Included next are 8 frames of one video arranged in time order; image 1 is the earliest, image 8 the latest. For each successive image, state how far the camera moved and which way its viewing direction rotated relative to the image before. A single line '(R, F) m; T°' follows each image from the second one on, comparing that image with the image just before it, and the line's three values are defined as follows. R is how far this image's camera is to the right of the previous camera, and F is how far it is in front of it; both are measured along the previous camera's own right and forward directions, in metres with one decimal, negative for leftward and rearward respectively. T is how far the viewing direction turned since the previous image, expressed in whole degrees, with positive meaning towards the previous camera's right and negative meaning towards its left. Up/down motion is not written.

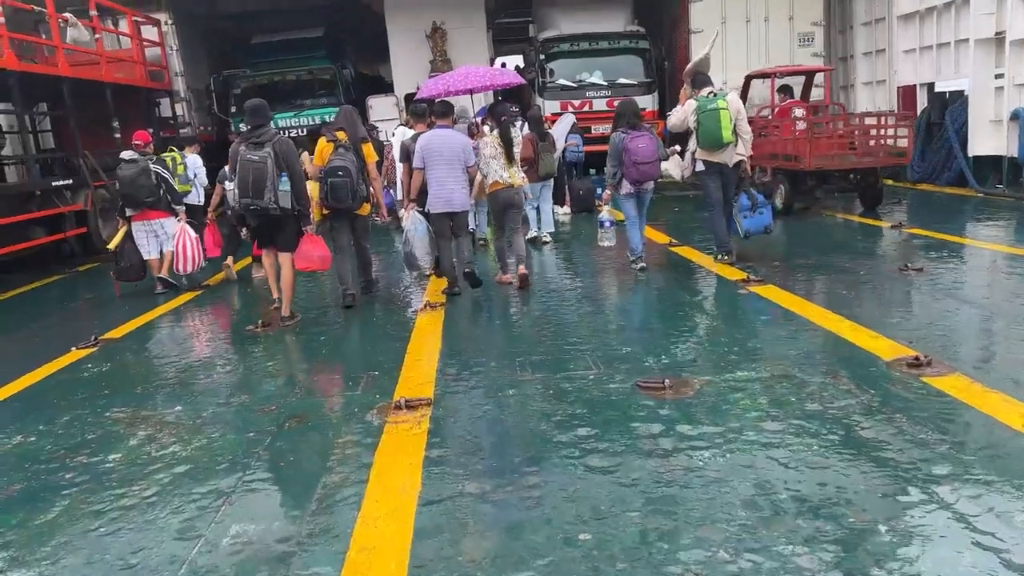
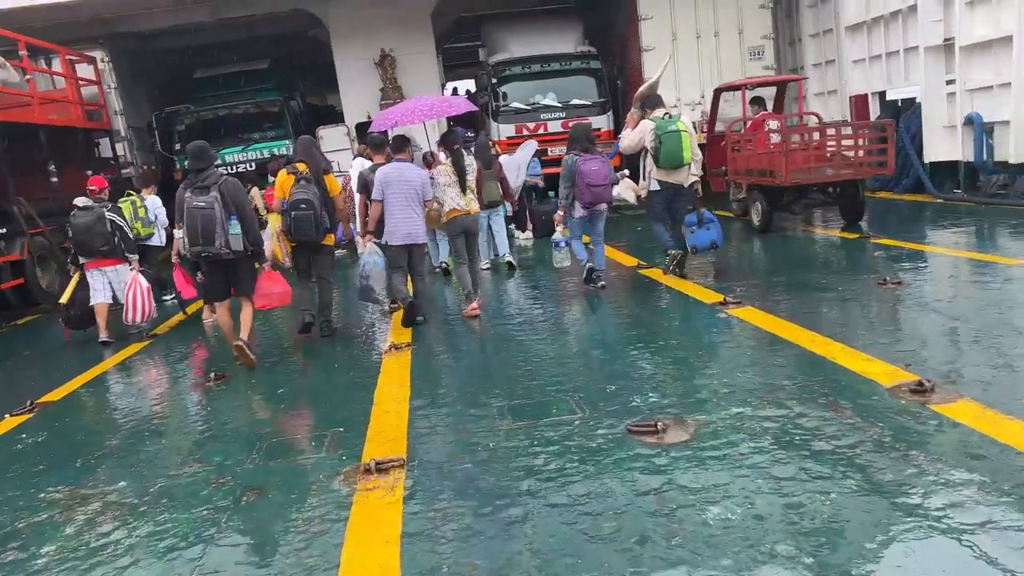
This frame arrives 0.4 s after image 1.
(0.0, +0.3) m; +3°
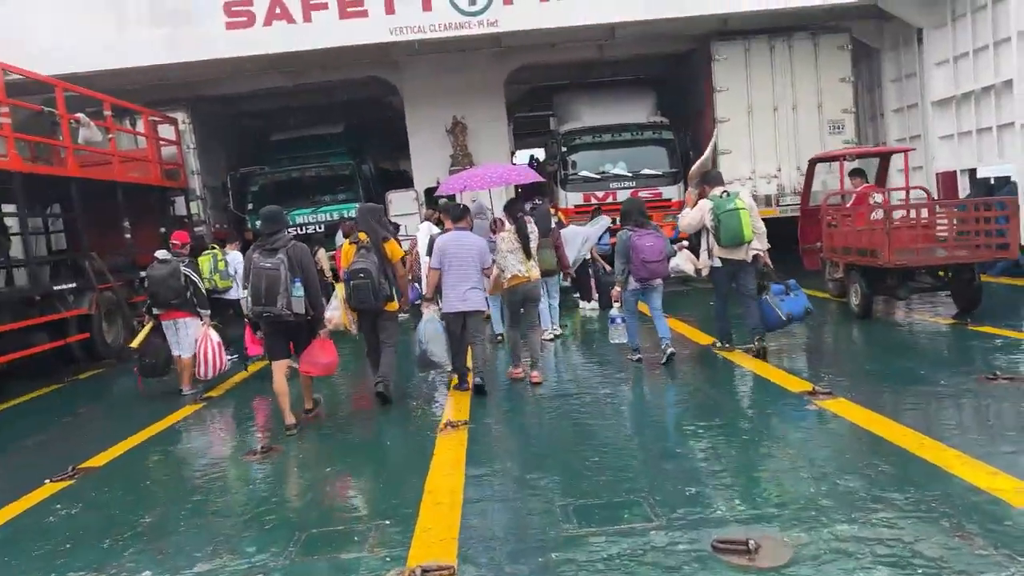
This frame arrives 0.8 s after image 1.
(0.0, +0.3) m; -4°
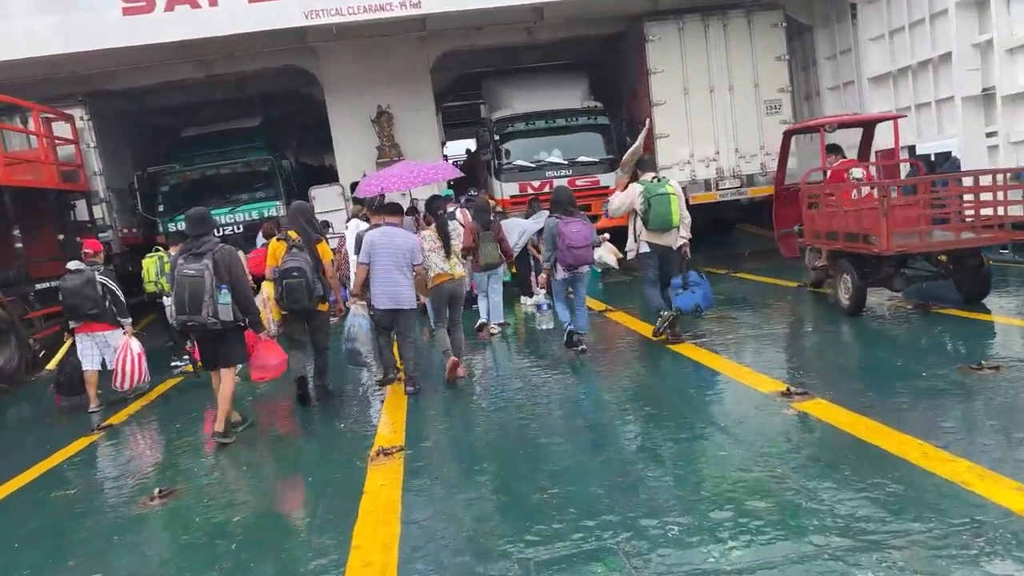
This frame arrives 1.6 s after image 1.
(0.0, +0.6) m; +4°
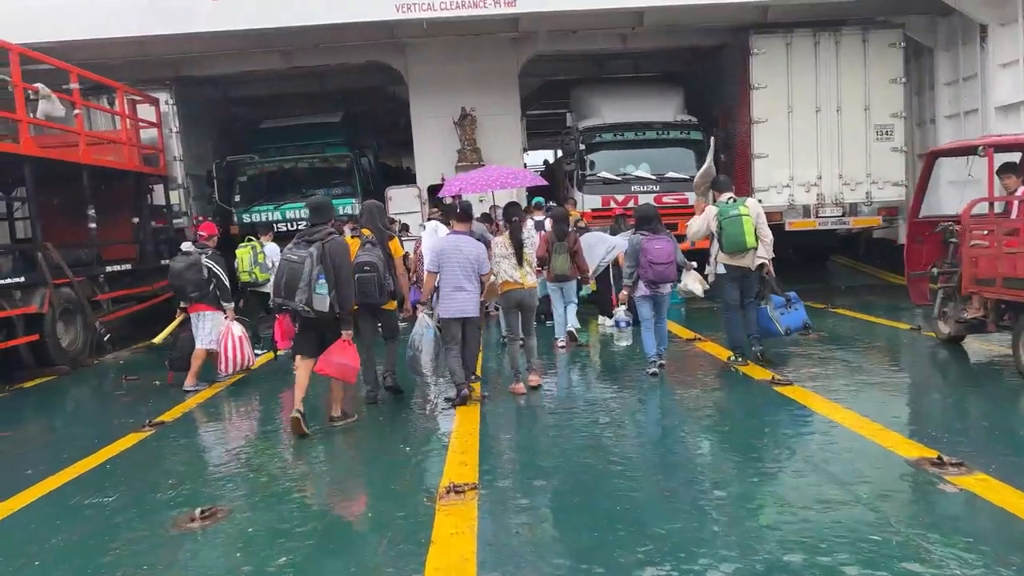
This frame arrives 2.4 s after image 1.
(-0.2, +0.5) m; -4°
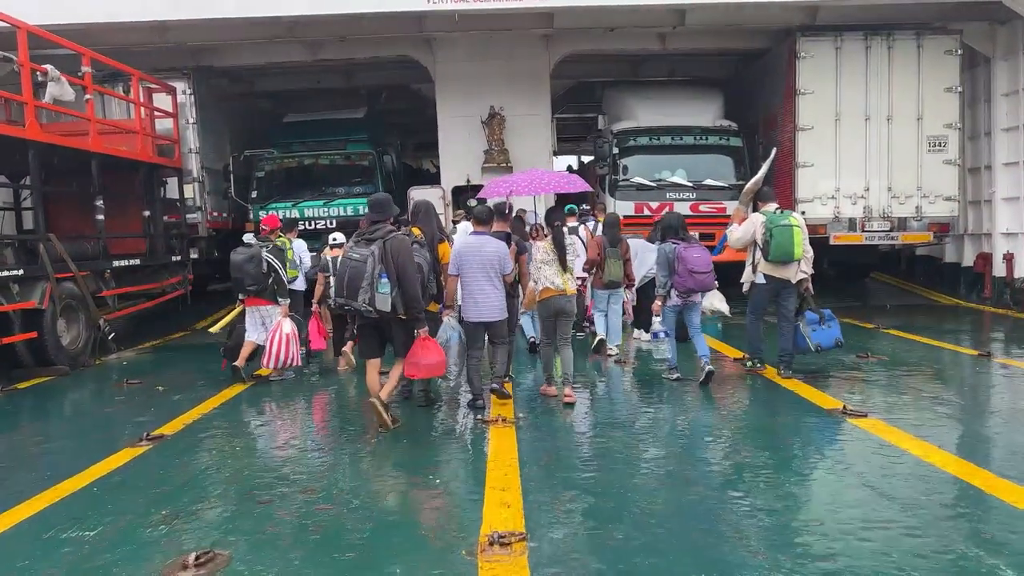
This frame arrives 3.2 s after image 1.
(-0.2, +0.5) m; -1°
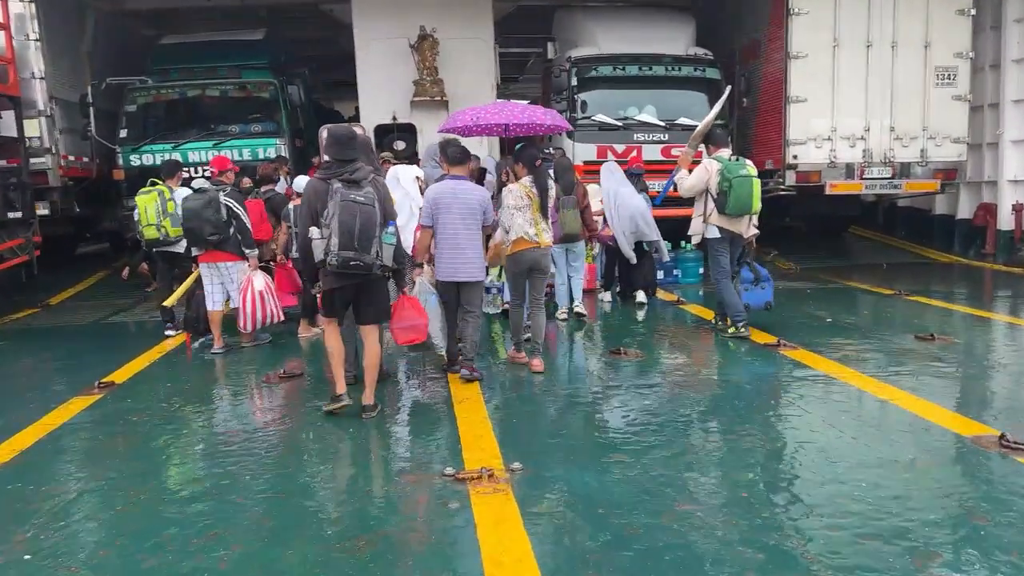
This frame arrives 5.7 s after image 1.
(-0.3, +1.8) m; +6°
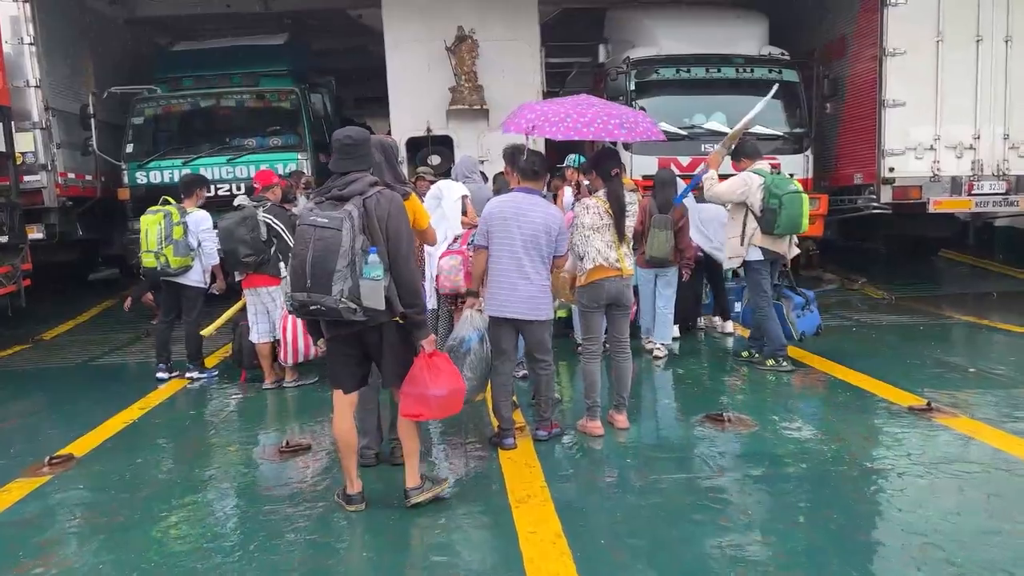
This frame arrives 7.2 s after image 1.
(-0.2, +1.1) m; -2°
